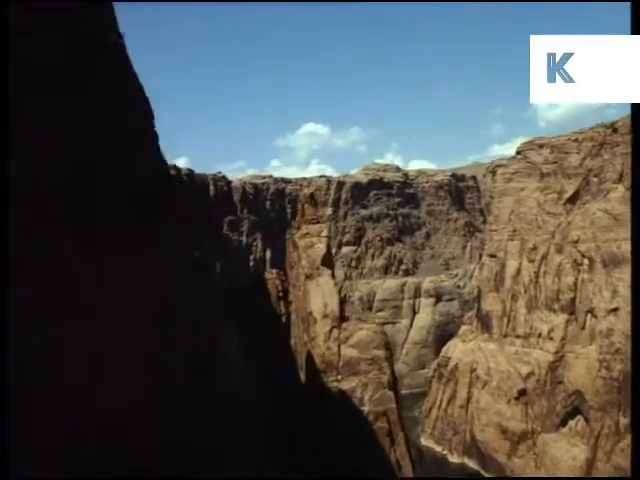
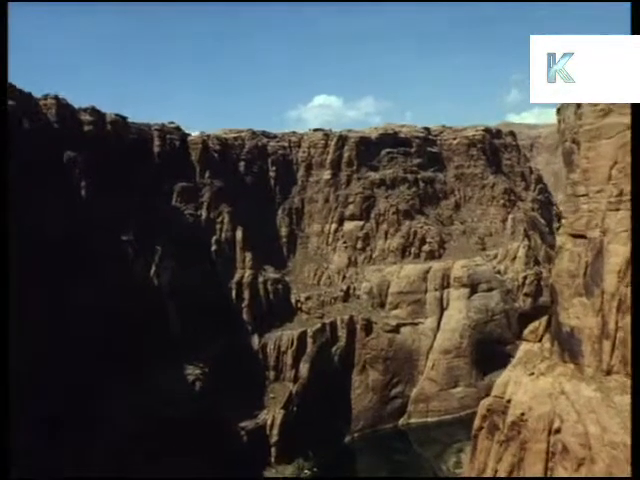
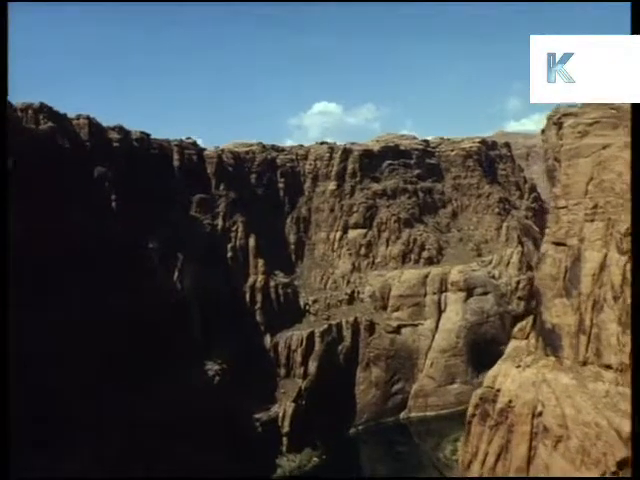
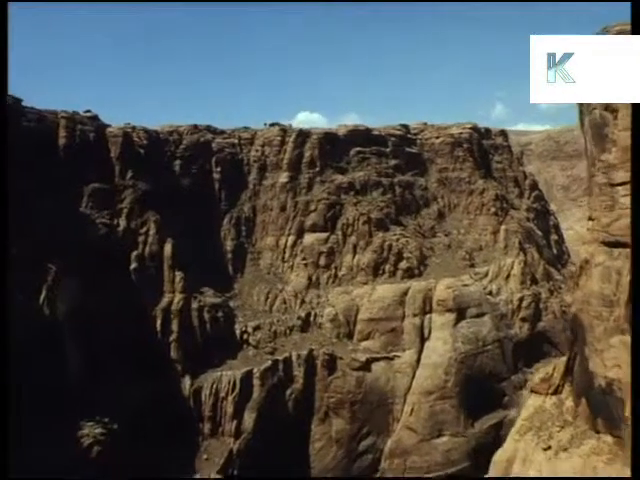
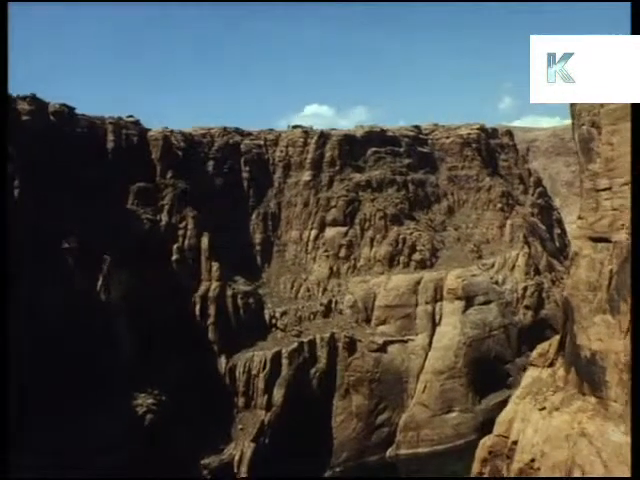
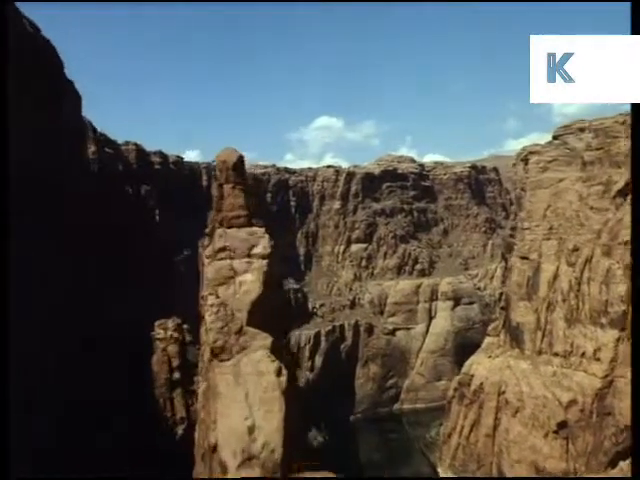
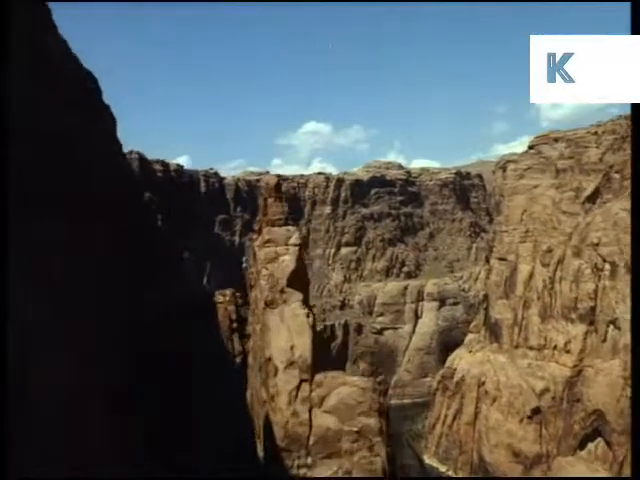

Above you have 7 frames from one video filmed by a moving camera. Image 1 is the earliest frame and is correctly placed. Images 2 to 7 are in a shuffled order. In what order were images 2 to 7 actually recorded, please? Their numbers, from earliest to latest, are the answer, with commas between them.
7, 6, 3, 2, 5, 4
